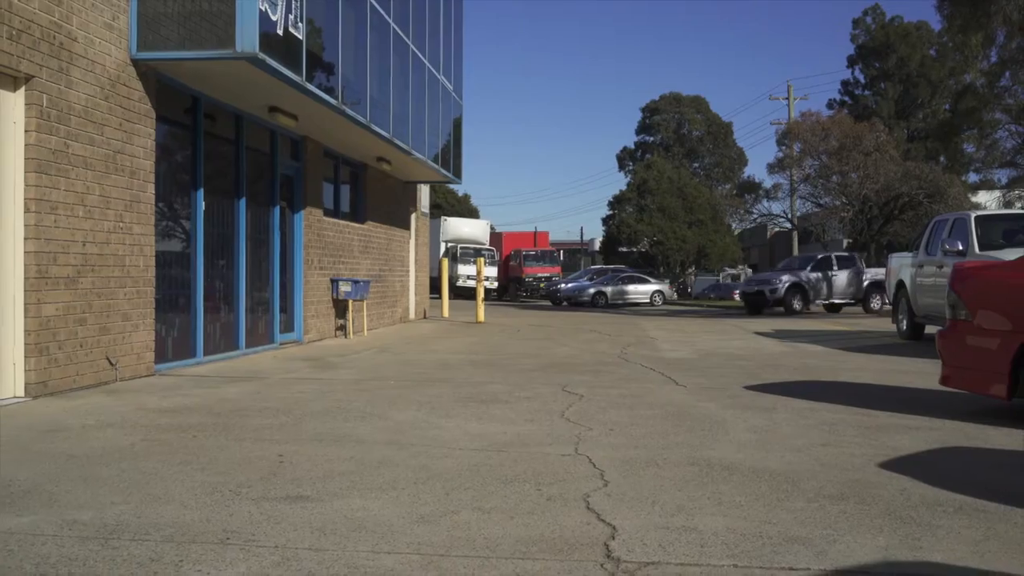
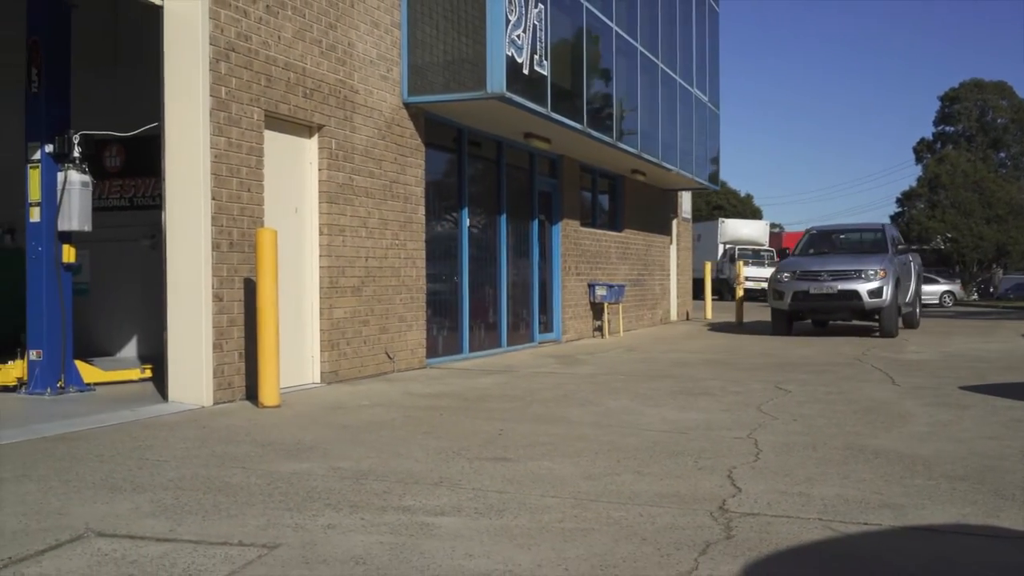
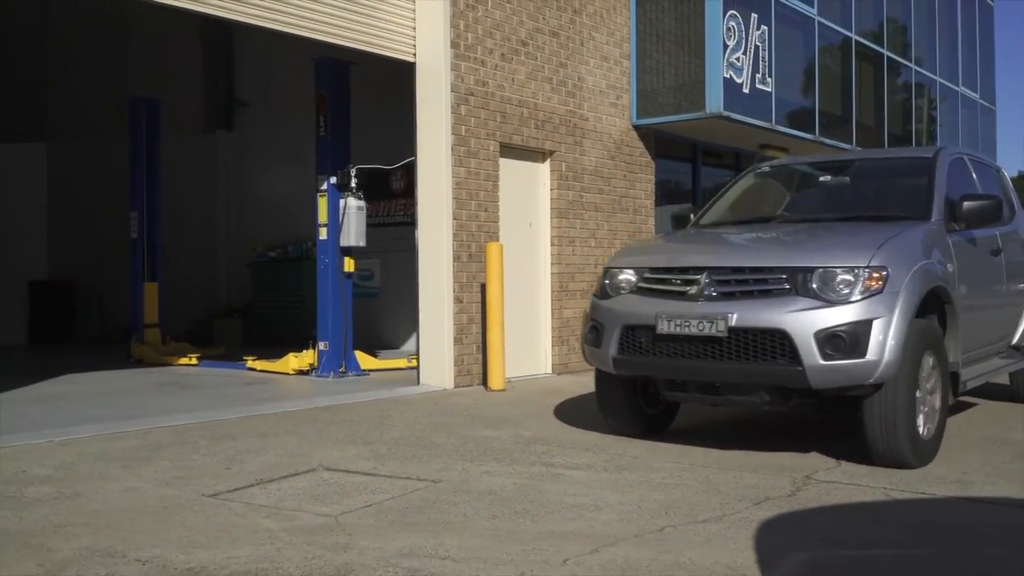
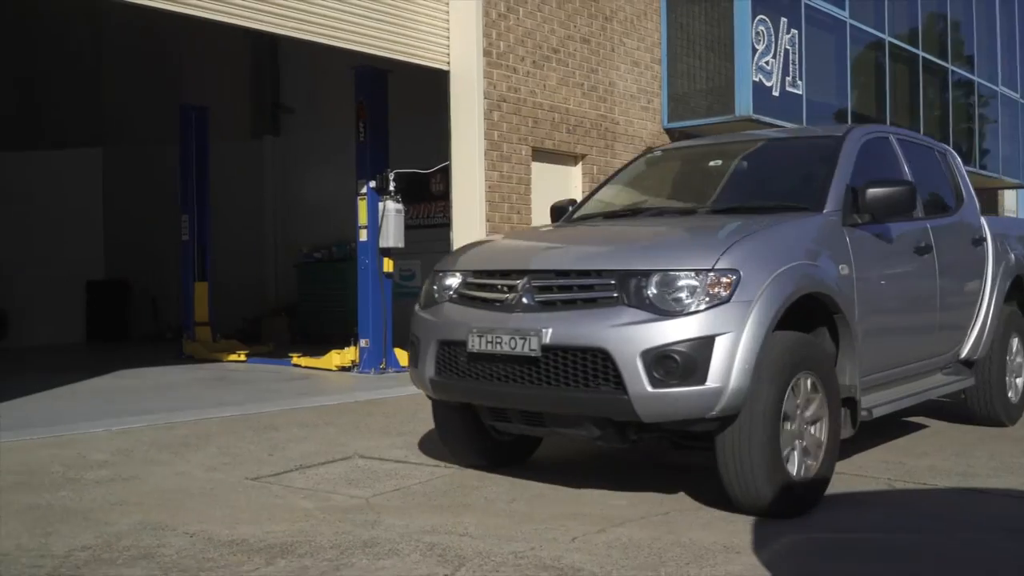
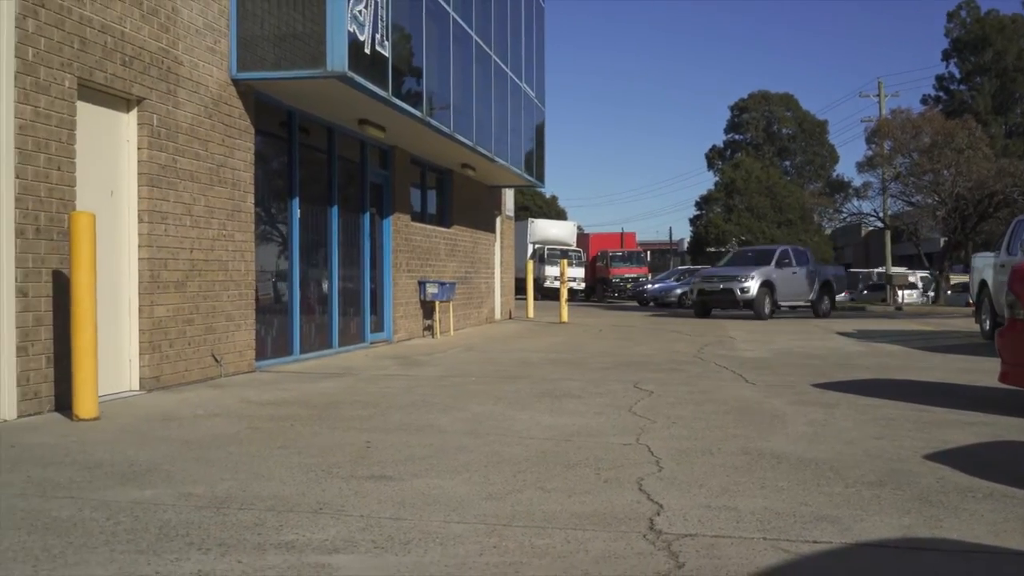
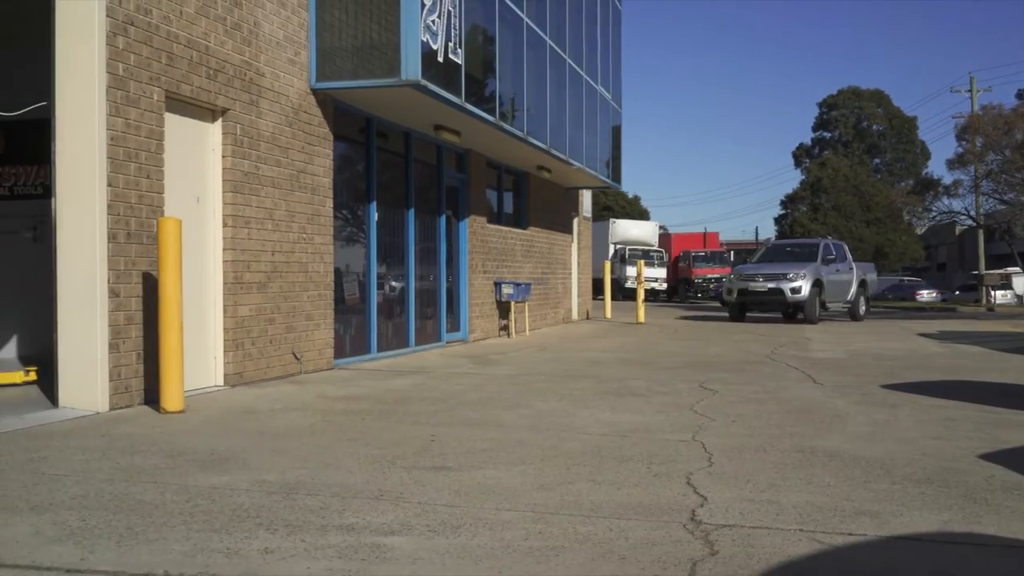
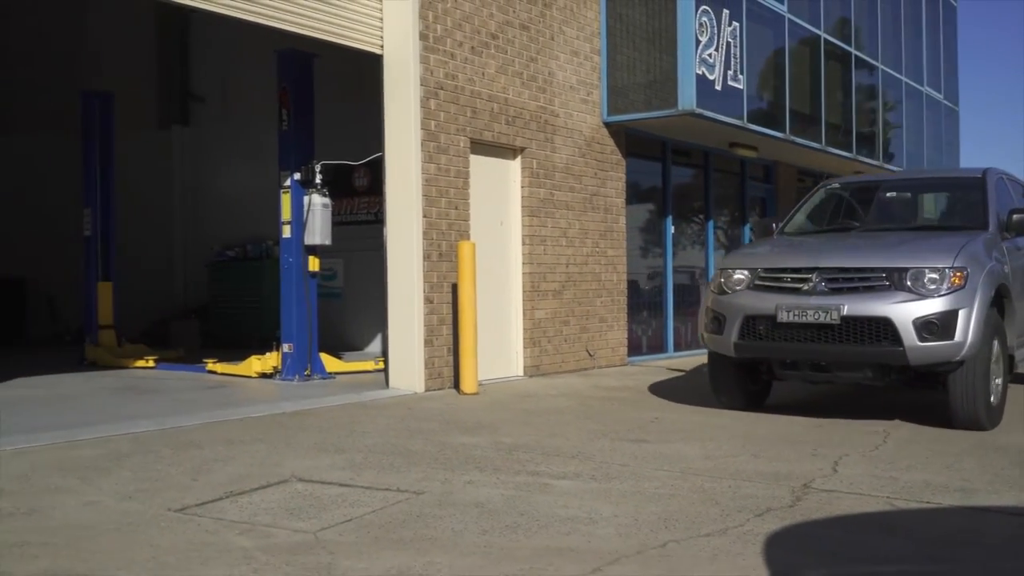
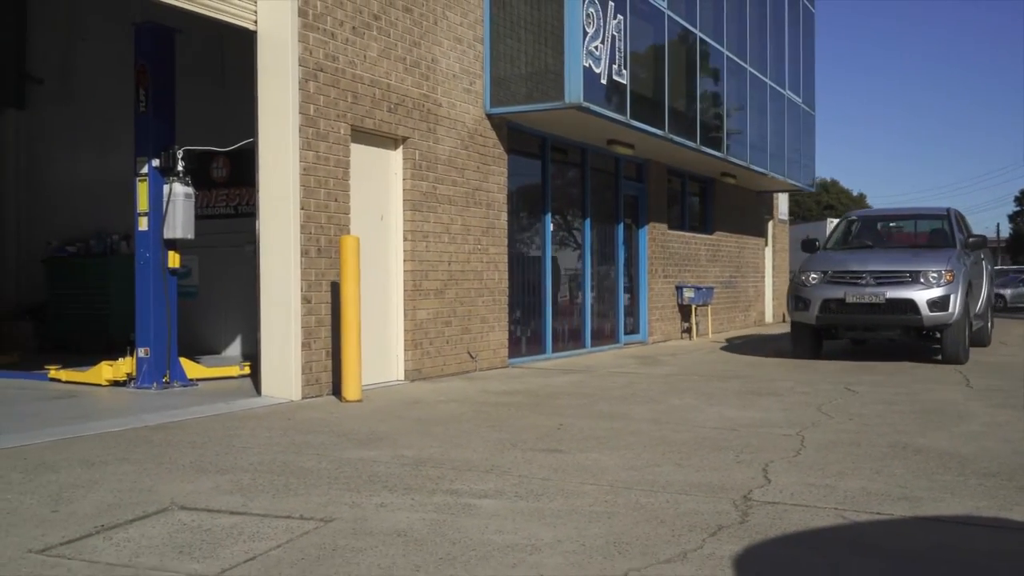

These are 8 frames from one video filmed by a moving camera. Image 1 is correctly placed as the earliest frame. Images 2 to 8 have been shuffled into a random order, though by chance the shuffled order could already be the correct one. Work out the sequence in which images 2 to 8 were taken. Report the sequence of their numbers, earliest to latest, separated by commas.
5, 6, 2, 8, 7, 3, 4
